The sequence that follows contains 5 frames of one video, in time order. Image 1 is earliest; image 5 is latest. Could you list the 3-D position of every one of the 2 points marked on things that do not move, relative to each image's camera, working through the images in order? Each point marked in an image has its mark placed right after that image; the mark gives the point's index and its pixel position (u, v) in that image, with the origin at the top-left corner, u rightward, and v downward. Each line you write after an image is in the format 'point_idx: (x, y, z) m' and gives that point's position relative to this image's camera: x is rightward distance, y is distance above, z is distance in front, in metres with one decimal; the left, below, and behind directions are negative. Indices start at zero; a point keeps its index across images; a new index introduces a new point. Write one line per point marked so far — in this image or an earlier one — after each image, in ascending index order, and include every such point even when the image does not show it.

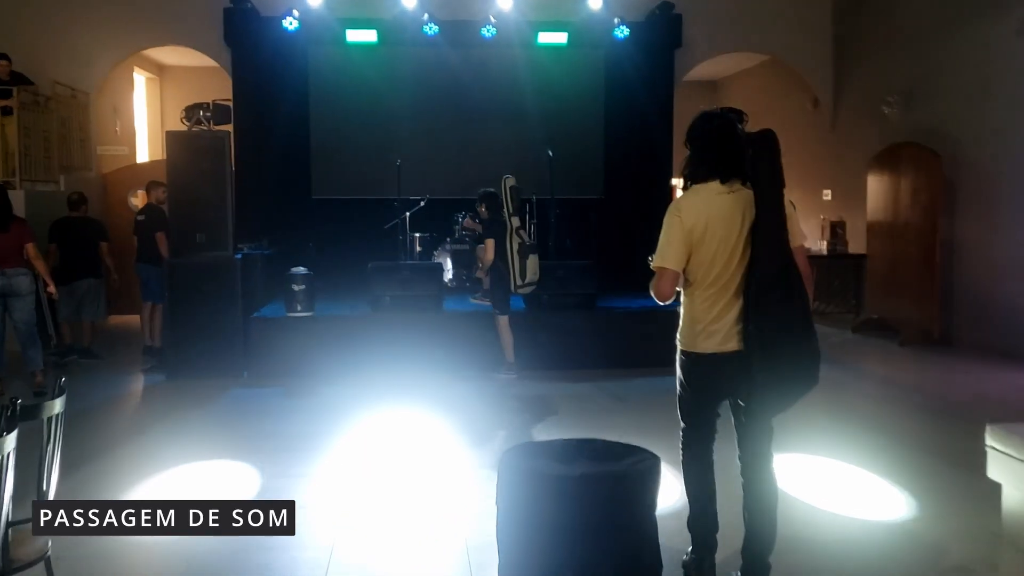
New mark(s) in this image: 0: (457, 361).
0: (-0.4, -0.5, +6.0) m
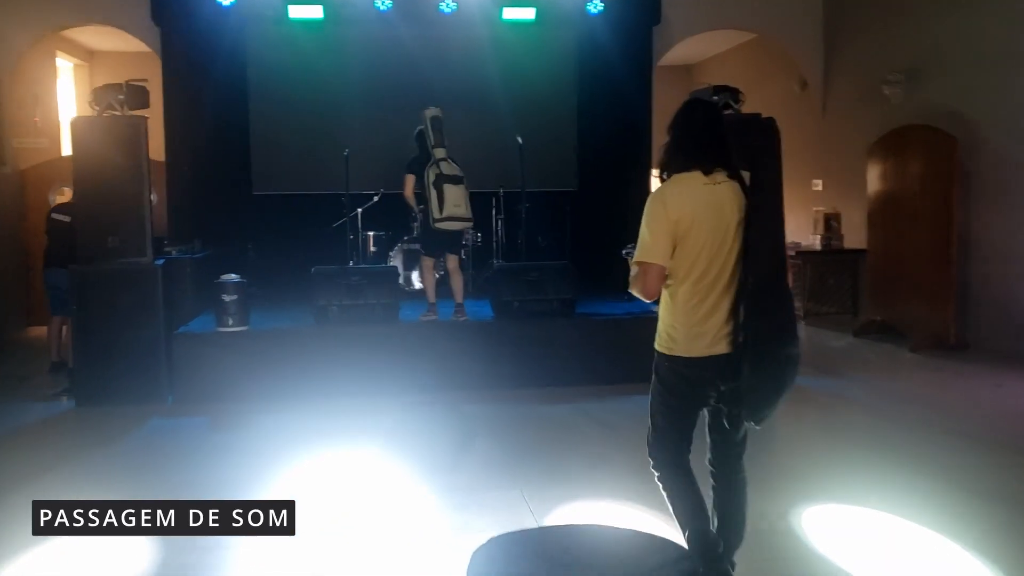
0: (-0.5, -0.5, +5.2) m
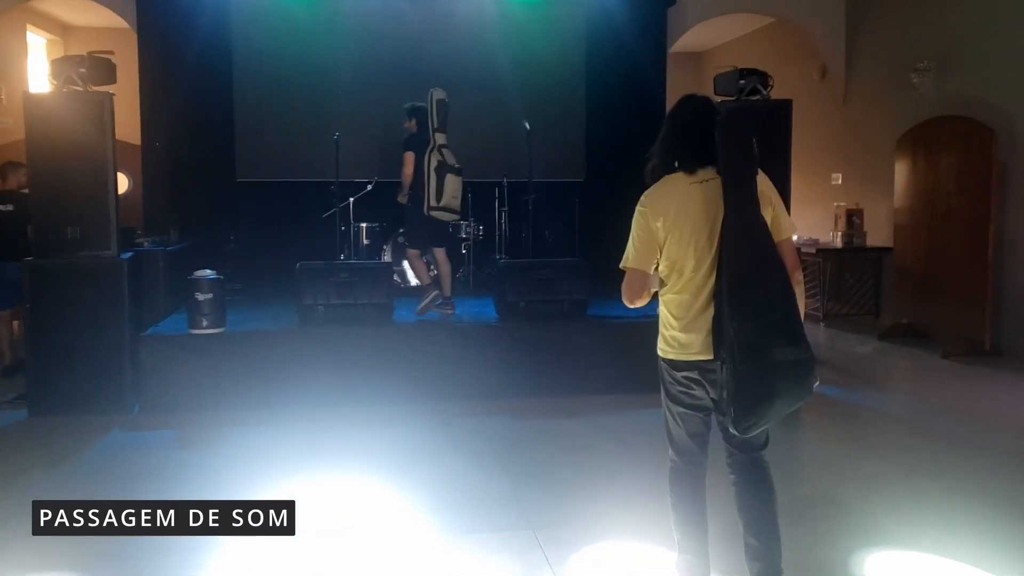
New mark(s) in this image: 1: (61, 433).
0: (-0.5, -0.5, +4.7) m
1: (-2.1, -0.7, +4.4) m
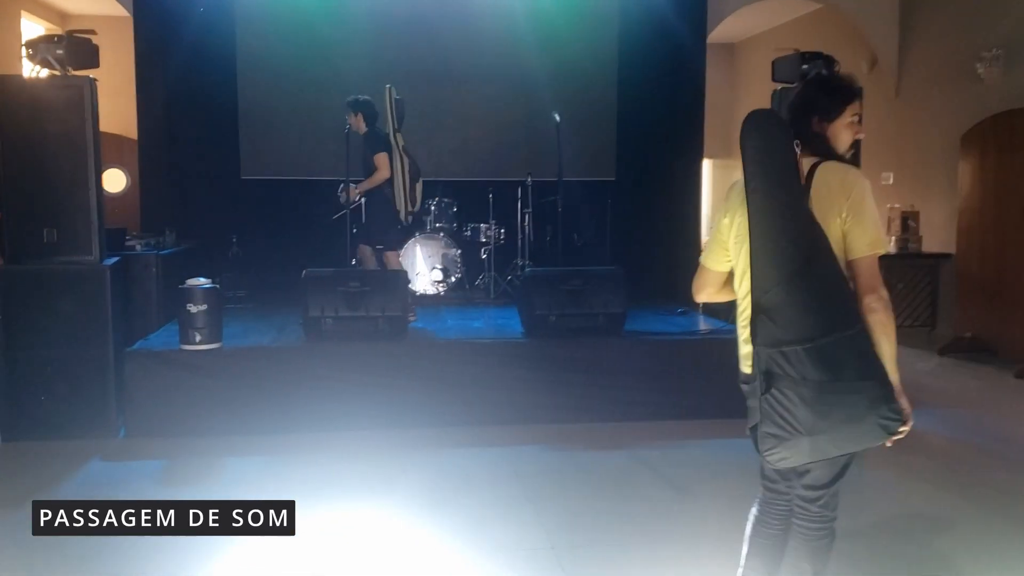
0: (-0.4, -0.6, +4.2) m
1: (-2.0, -0.7, +3.8) m
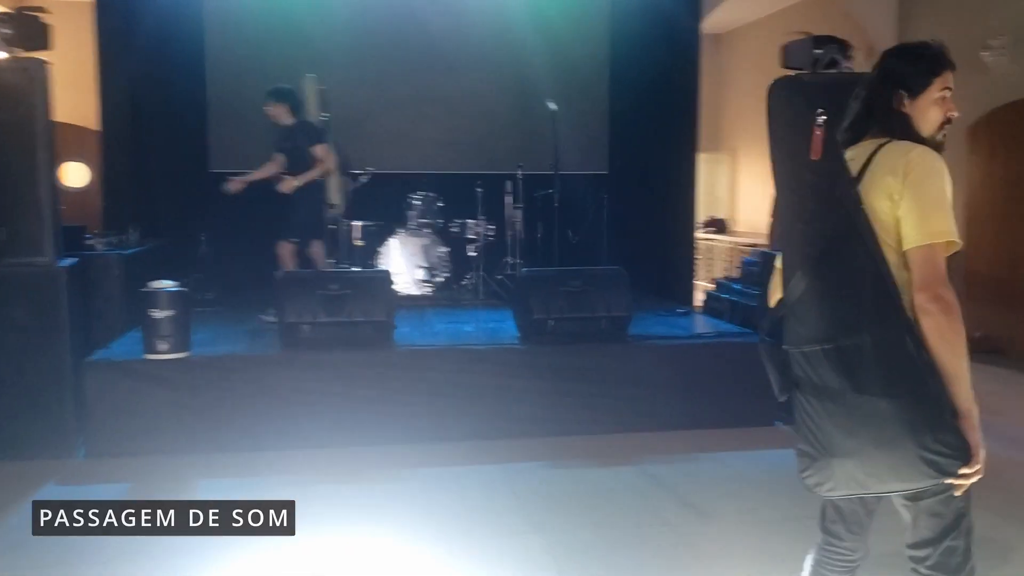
0: (-0.4, -0.6, +3.9) m
1: (-2.0, -0.7, +3.5) m
